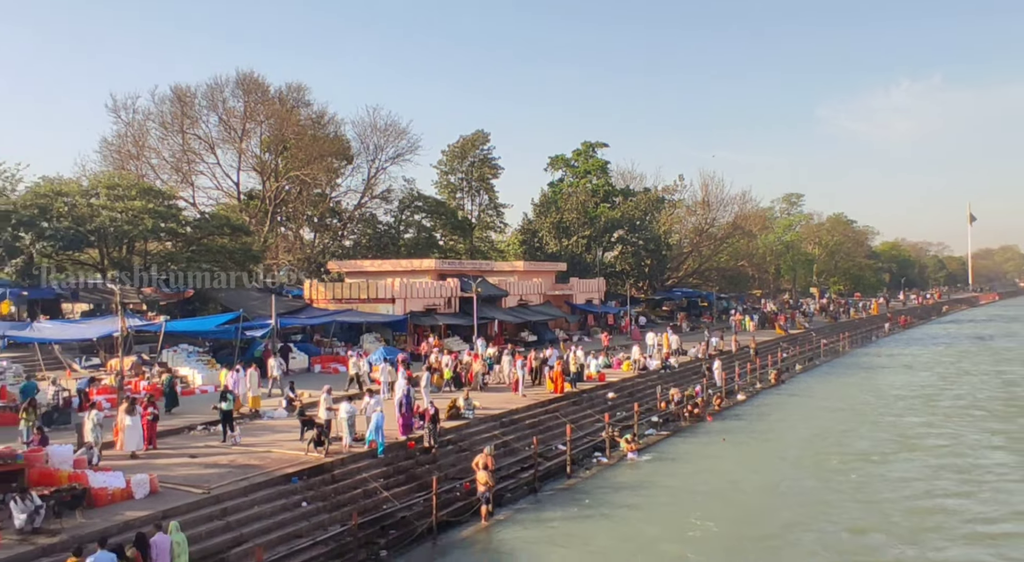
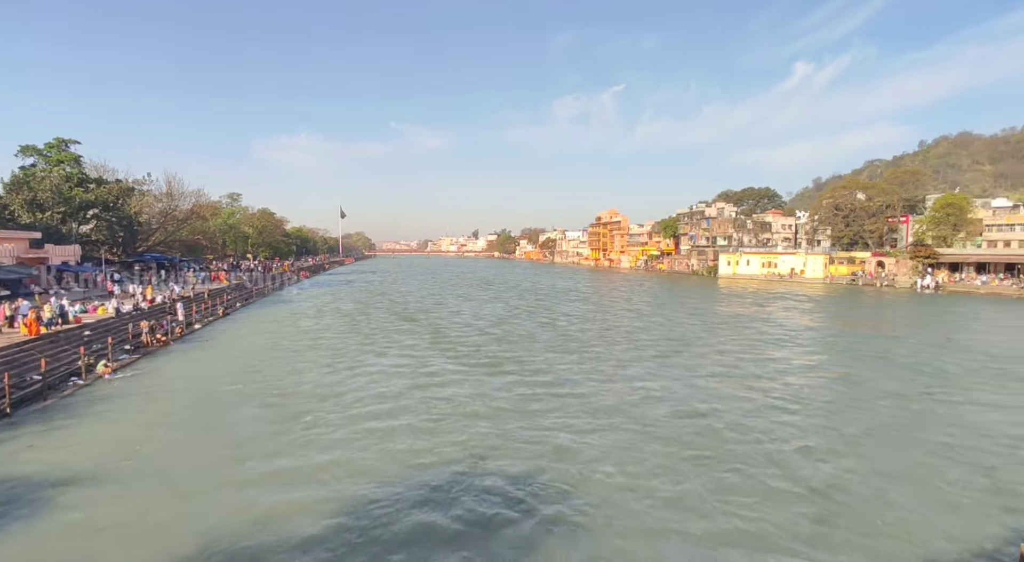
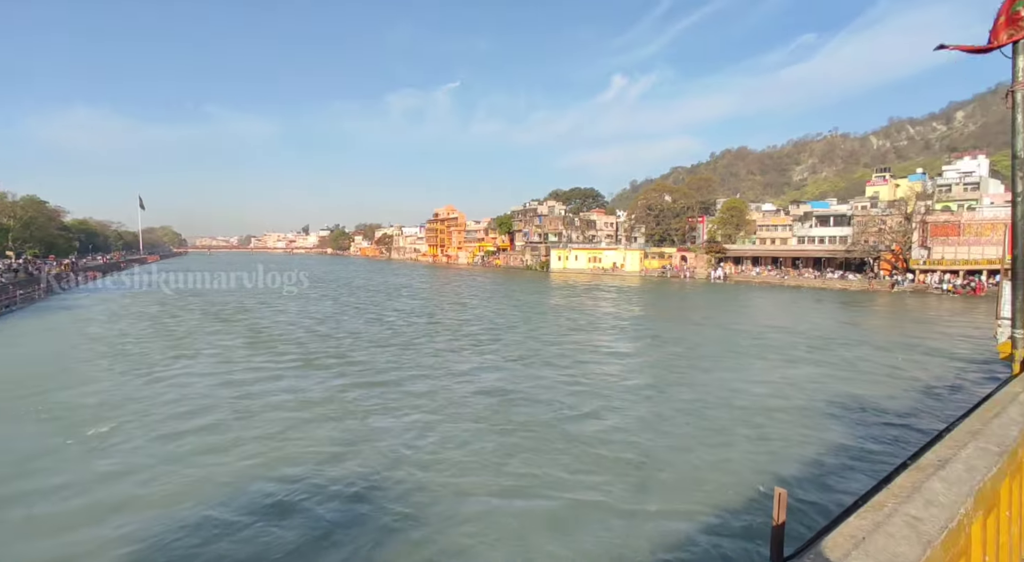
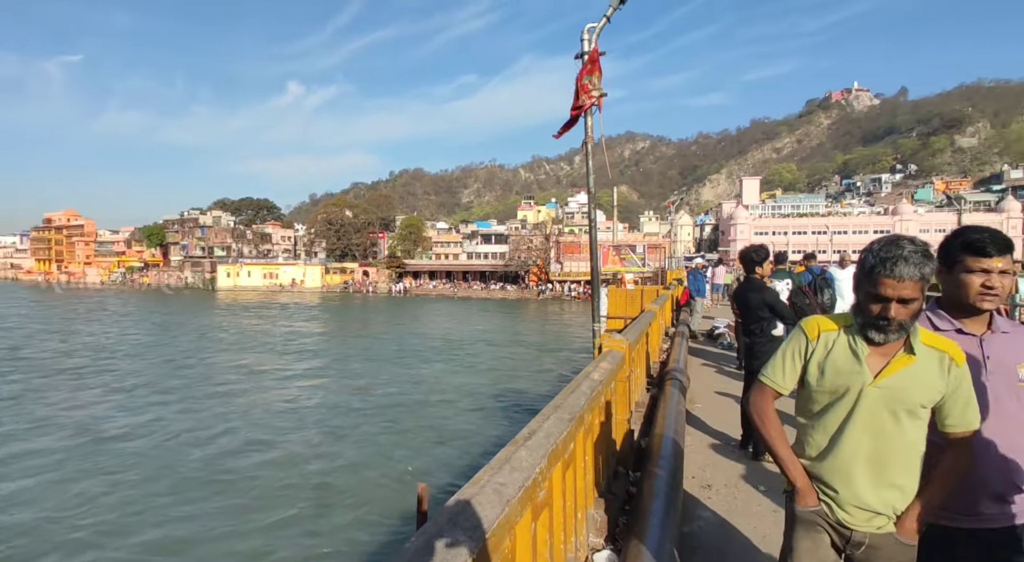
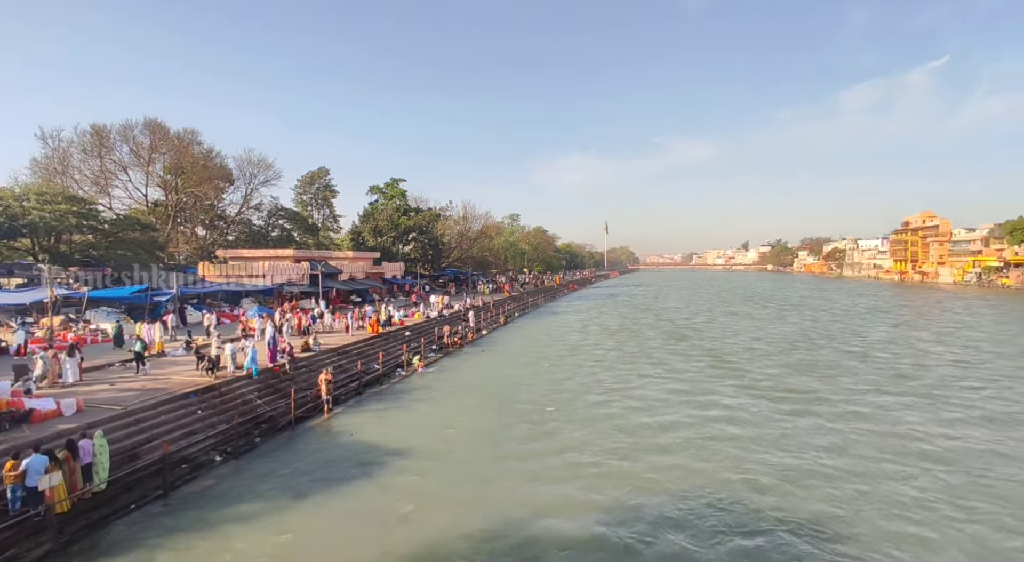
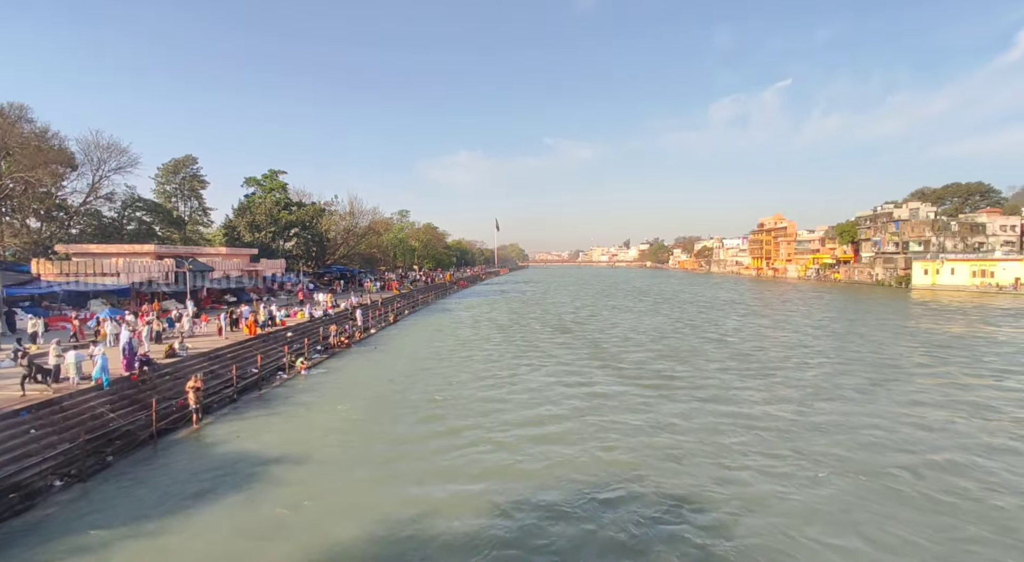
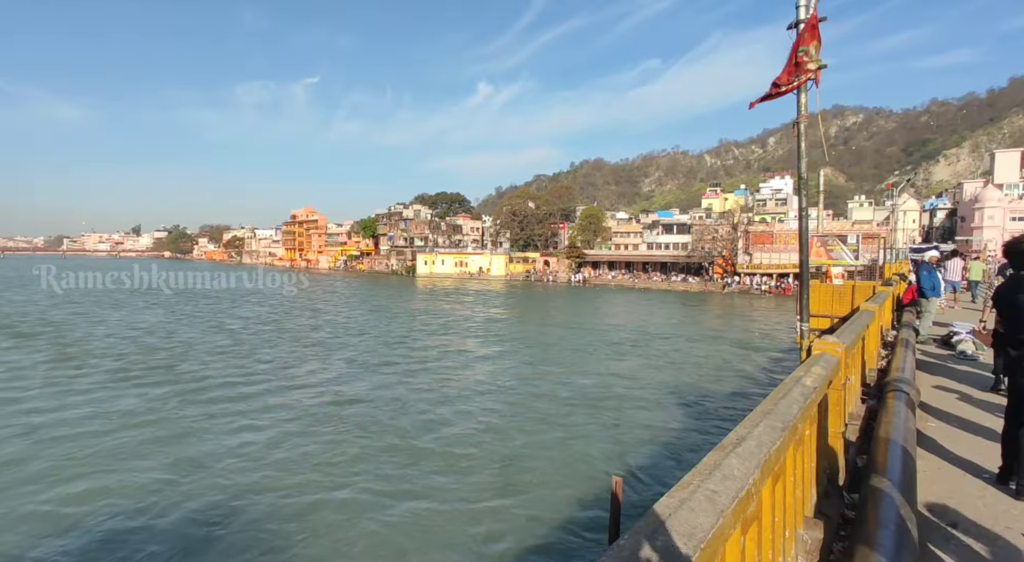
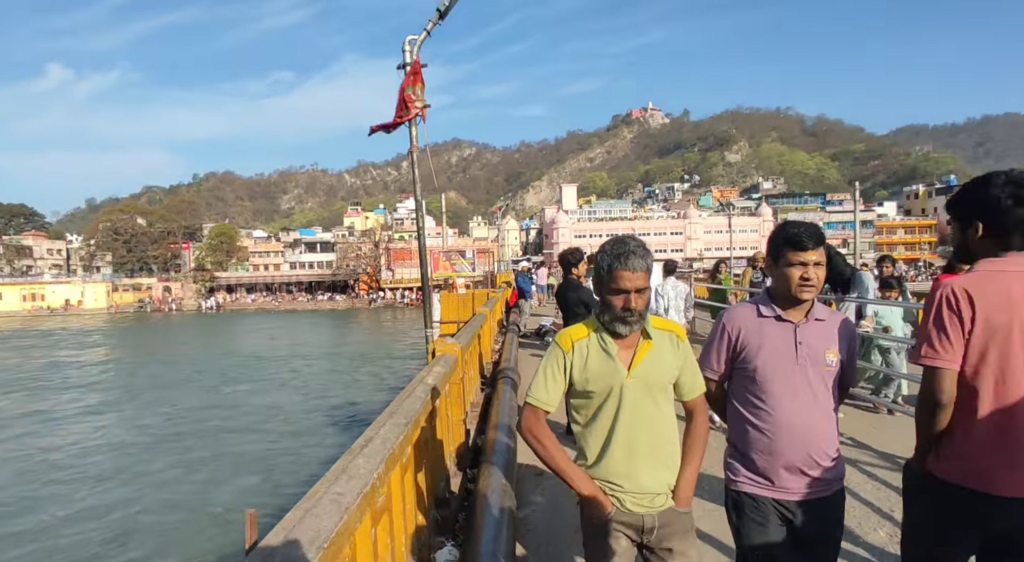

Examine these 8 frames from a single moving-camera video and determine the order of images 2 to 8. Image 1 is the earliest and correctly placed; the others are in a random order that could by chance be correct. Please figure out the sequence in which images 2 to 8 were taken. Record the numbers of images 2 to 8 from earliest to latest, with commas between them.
5, 6, 2, 3, 7, 4, 8
